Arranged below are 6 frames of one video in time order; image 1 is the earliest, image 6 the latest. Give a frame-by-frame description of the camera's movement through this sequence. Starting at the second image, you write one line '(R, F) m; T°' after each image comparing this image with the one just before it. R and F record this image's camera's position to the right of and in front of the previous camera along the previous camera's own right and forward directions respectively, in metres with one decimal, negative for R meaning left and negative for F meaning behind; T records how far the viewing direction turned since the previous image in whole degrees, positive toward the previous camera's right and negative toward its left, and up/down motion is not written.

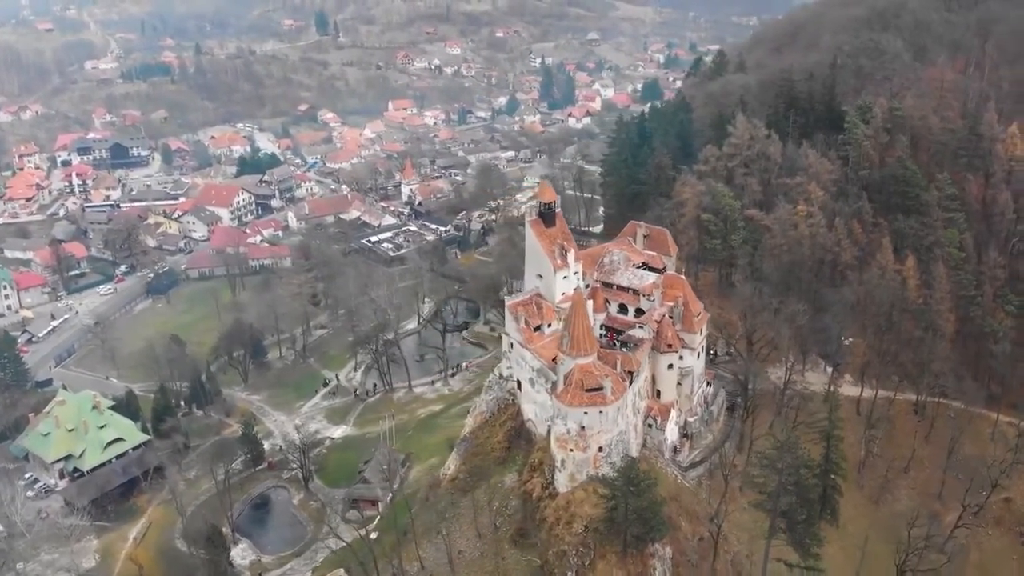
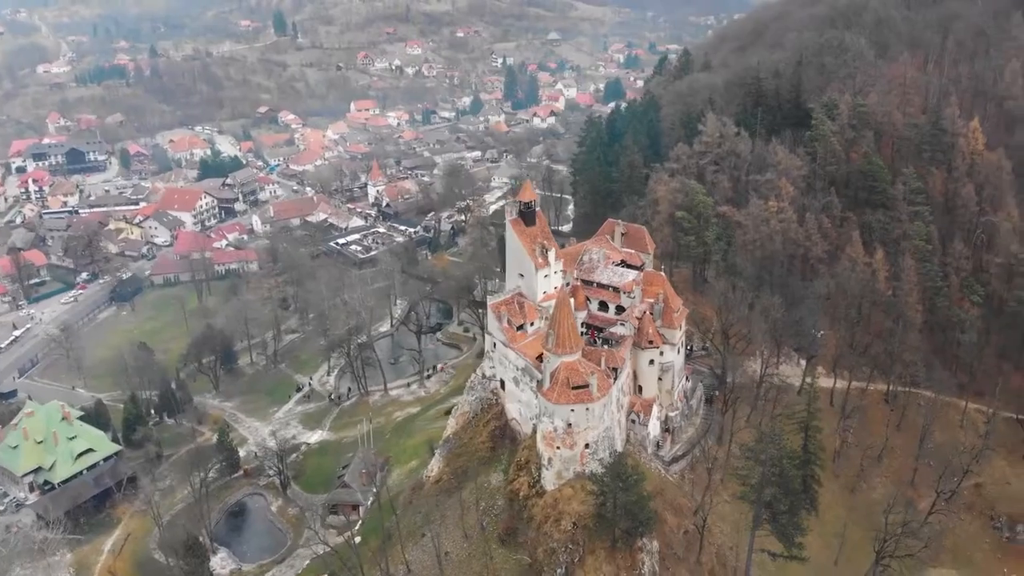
(-0.9, +0.1) m; +3°
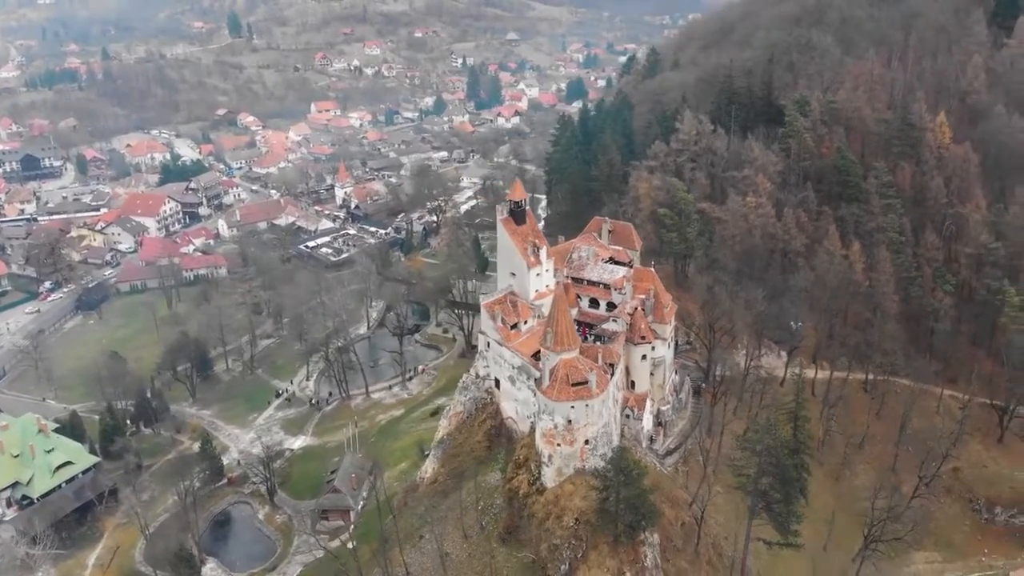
(-1.6, 0.0) m; +3°
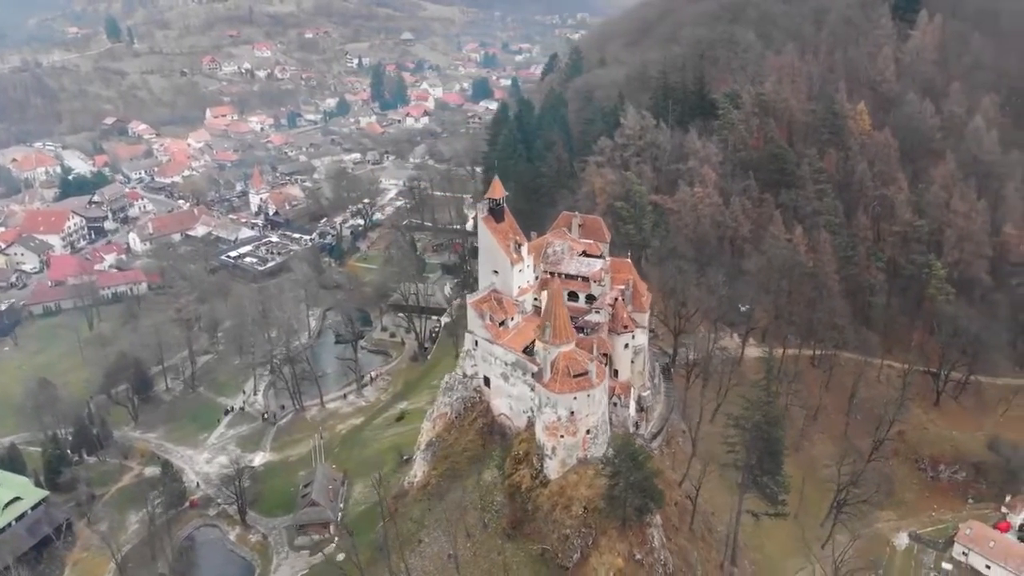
(-4.1, 0.0) m; +7°
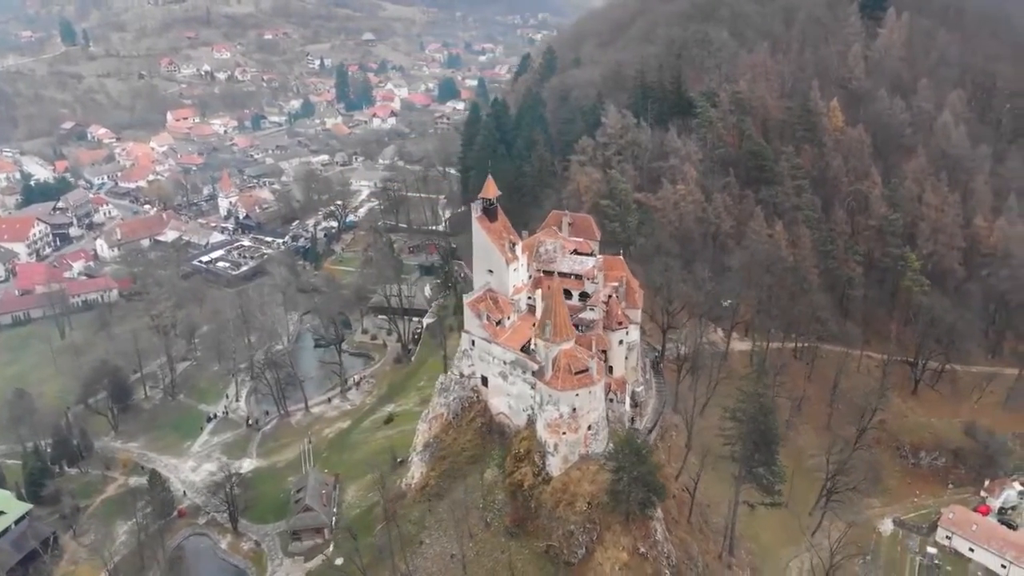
(-1.5, -0.1) m; +2°
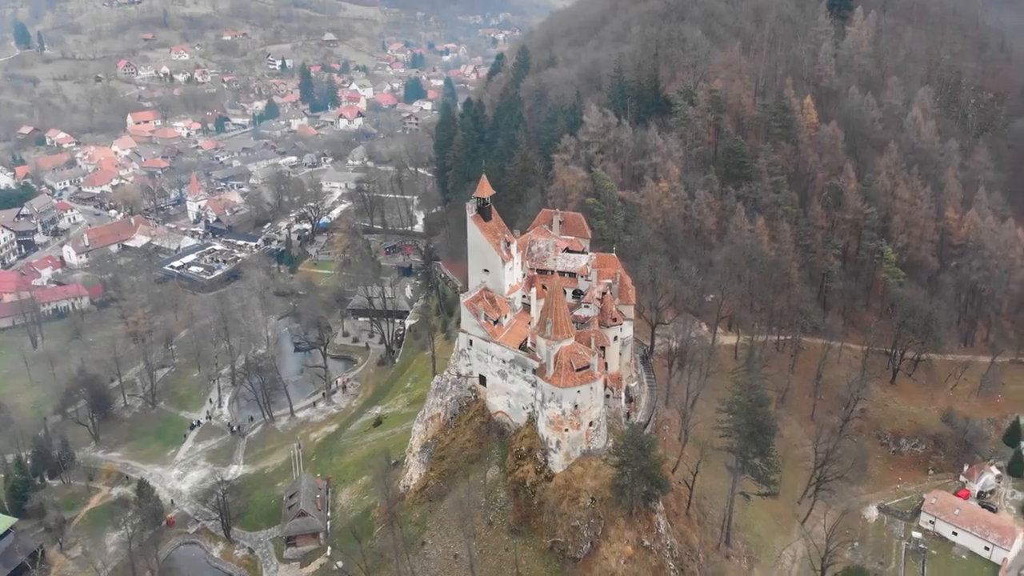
(-1.5, -0.2) m; +2°
